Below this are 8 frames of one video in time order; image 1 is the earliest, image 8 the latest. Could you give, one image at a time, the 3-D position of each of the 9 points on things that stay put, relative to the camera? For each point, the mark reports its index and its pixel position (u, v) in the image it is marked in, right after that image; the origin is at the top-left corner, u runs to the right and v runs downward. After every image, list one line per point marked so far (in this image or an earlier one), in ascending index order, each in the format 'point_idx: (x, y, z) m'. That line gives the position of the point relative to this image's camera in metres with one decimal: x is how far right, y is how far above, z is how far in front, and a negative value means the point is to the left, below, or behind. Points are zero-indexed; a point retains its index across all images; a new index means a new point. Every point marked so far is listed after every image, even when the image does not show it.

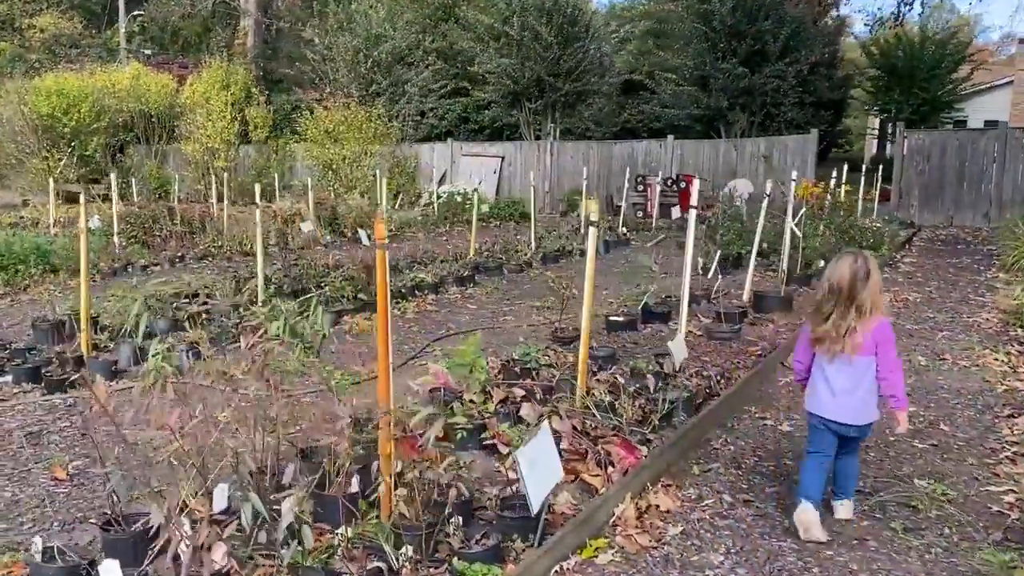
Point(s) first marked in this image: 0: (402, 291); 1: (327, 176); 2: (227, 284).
0: (-1.0, 0.0, +7.9) m
1: (-3.3, +2.0, +15.6) m
2: (-2.6, 0.0, +7.9) m
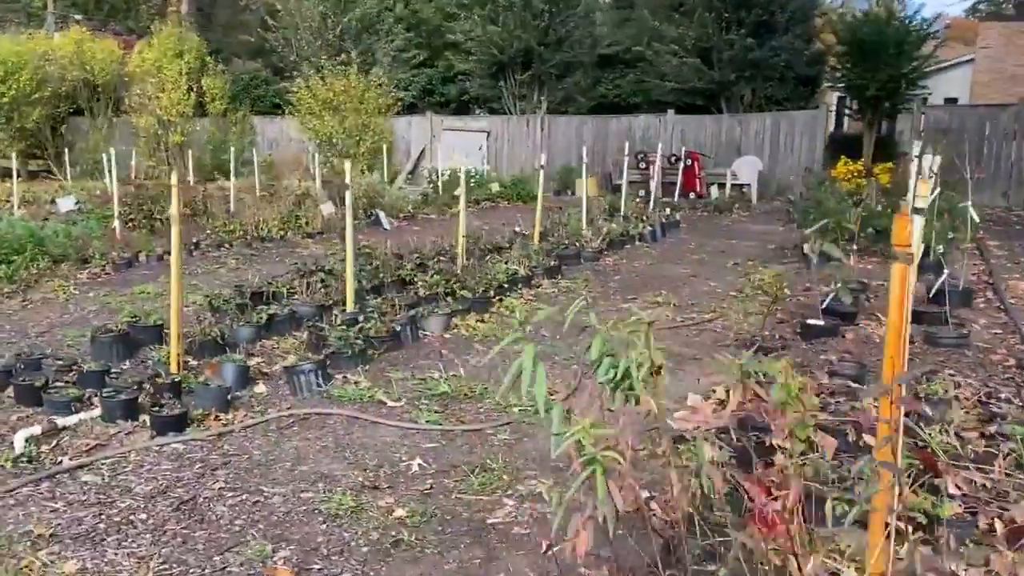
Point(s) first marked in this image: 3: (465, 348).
0: (-0.1, 0.0, +6.8) m
1: (-3.0, +2.3, +14.2) m
2: (-1.7, +0.1, +6.7) m
3: (-0.3, -0.4, +5.4) m
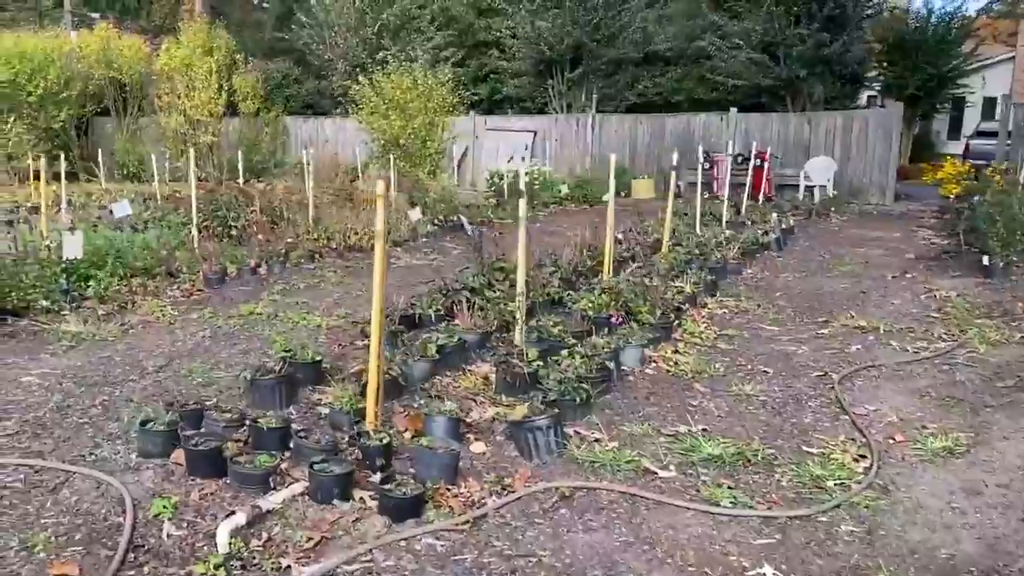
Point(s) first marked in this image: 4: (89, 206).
0: (+1.1, -0.1, +5.9) m
1: (-1.9, +2.1, +13.3) m
2: (-0.5, -0.1, +5.8) m
3: (+0.9, -0.5, +4.5) m
4: (-6.3, +1.2, +12.8) m
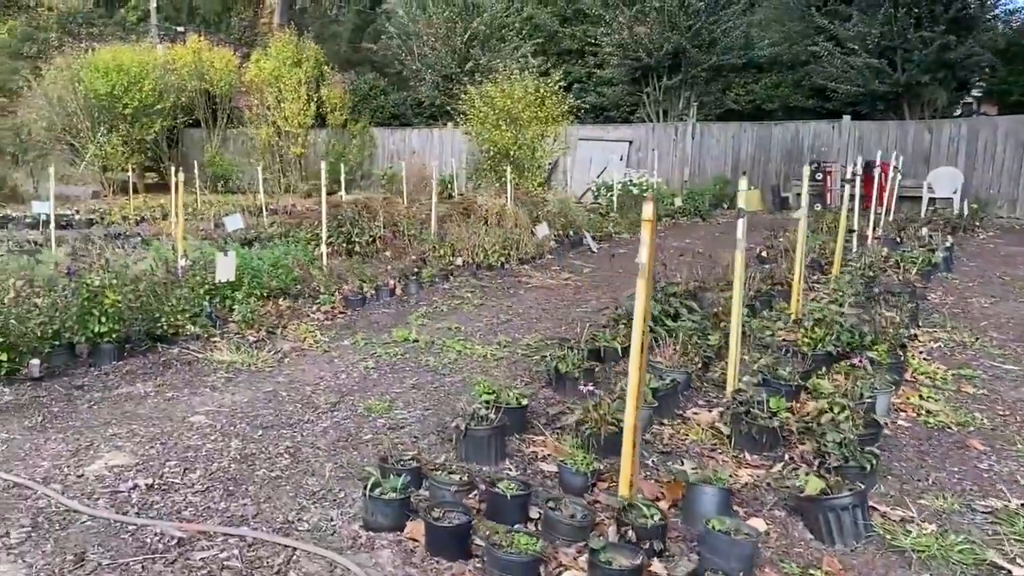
0: (+2.3, -0.3, +5.2) m
1: (-0.2, +1.9, +12.8) m
2: (+0.7, -0.2, +5.2) m
3: (+2.0, -0.7, +3.8) m
4: (-4.6, +0.9, +12.6) m
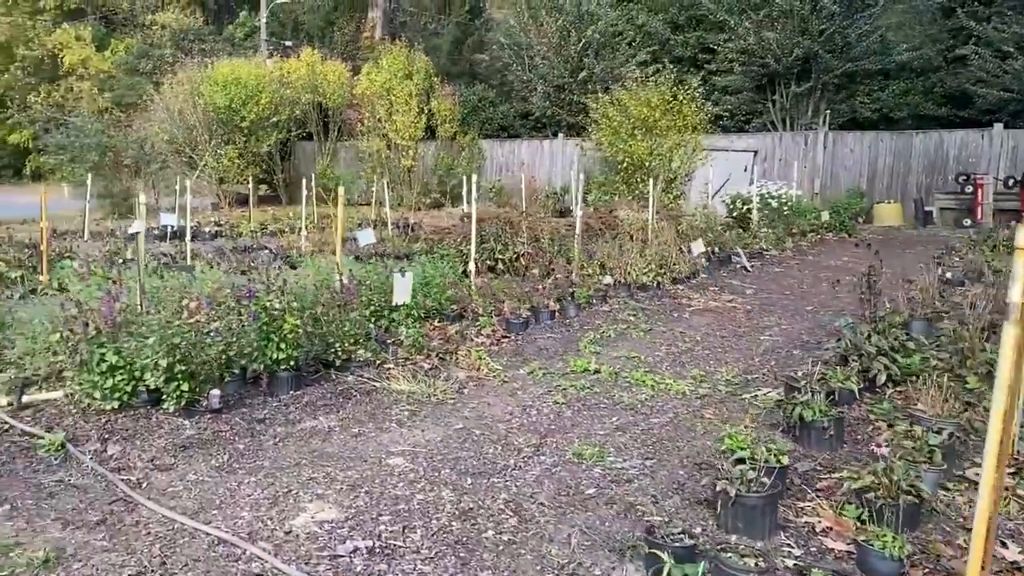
0: (+3.4, -0.5, +4.4) m
1: (+1.7, +1.6, +12.2) m
2: (+1.8, -0.4, +4.5) m
3: (+2.9, -0.8, +3.0) m
4: (-2.7, +0.8, +12.4) m
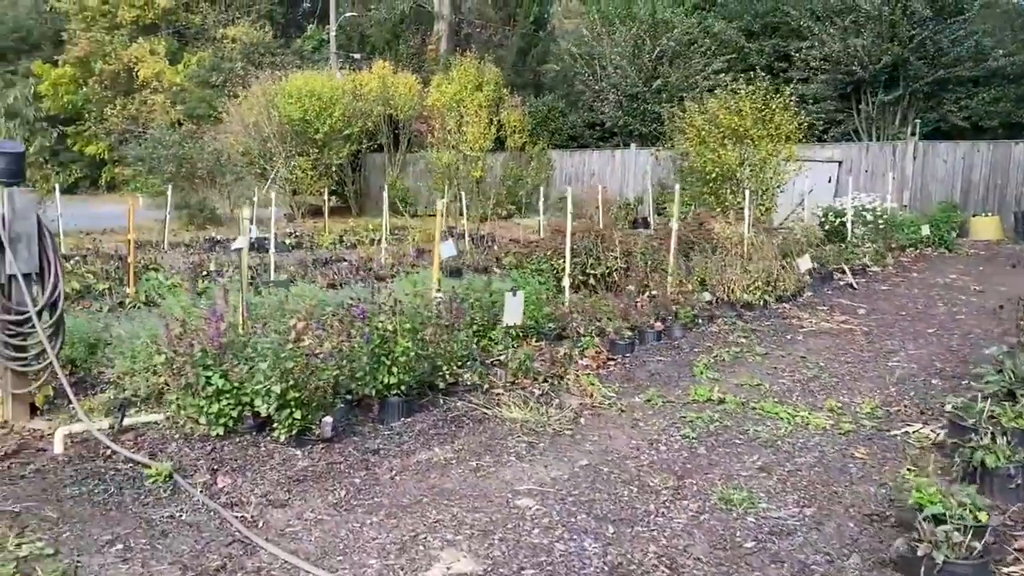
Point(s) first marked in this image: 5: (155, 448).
0: (+4.0, -0.6, +3.8) m
1: (+2.9, +1.4, +11.8) m
2: (+2.4, -0.5, +4.1) m
3: (+3.4, -1.0, +2.5) m
4: (-1.6, +0.6, +12.2) m
5: (-1.7, -0.8, +4.2) m
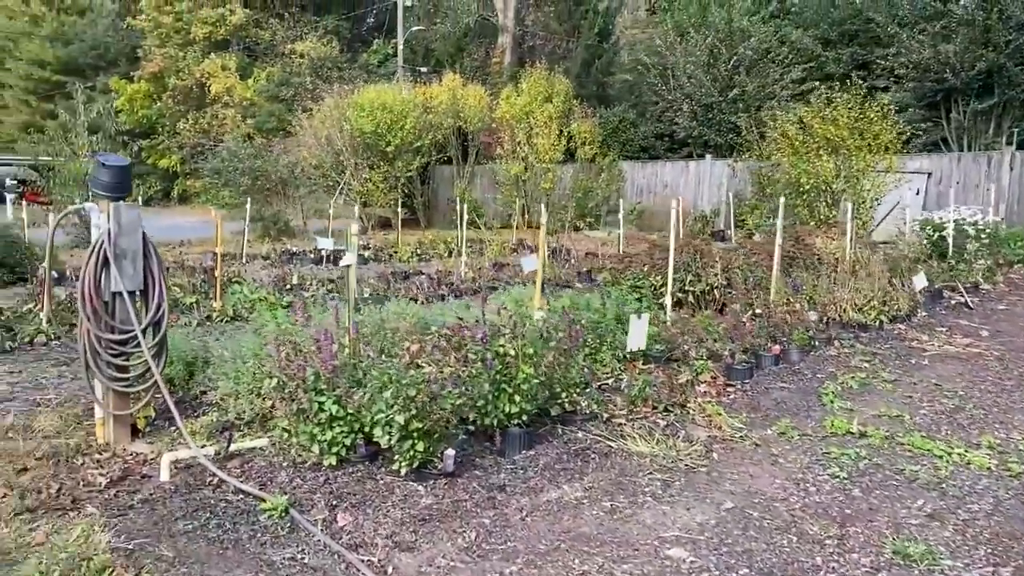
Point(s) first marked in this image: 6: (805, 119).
0: (+4.5, -0.8, +3.2) m
1: (+4.0, +1.2, +11.2) m
2: (+3.0, -0.7, +3.6) m
3: (+3.9, -1.1, +1.9) m
4: (-0.5, +0.4, +12.0) m
5: (-1.1, -0.9, +4.0) m
6: (+3.9, +2.3, +11.5) m
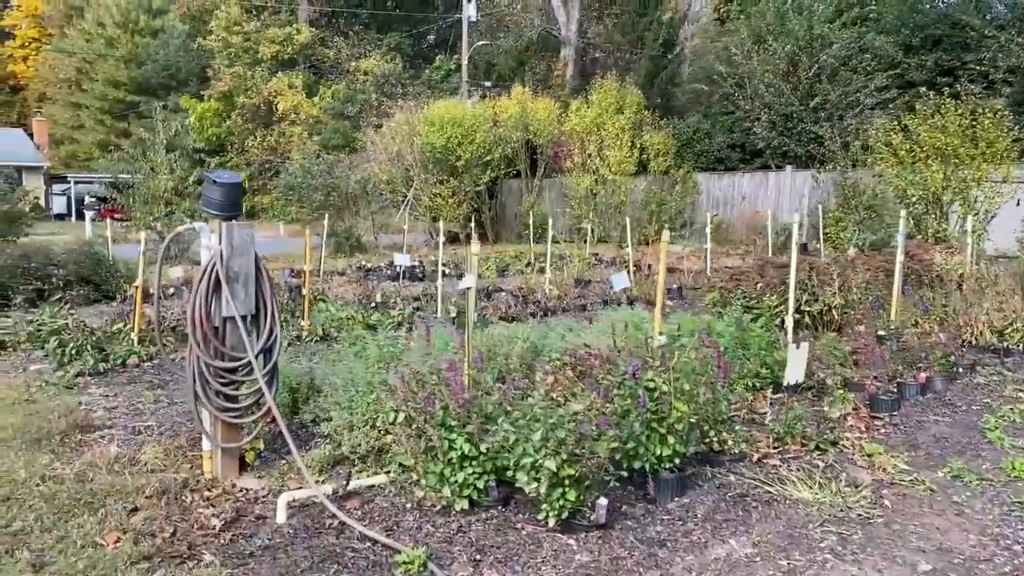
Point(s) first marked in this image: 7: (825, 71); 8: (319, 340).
0: (+5.1, -0.9, +2.5) m
1: (+5.0, +0.9, +10.6) m
2: (+3.6, -0.8, +3.0) m
3: (+4.4, -1.1, +1.2) m
4: (+0.7, +0.1, +11.6) m
5: (-0.5, -1.0, +3.6) m
6: (+5.0, +2.0, +10.9) m
7: (+7.3, +5.1, +20.4) m
8: (-1.8, -0.5, +7.9) m
